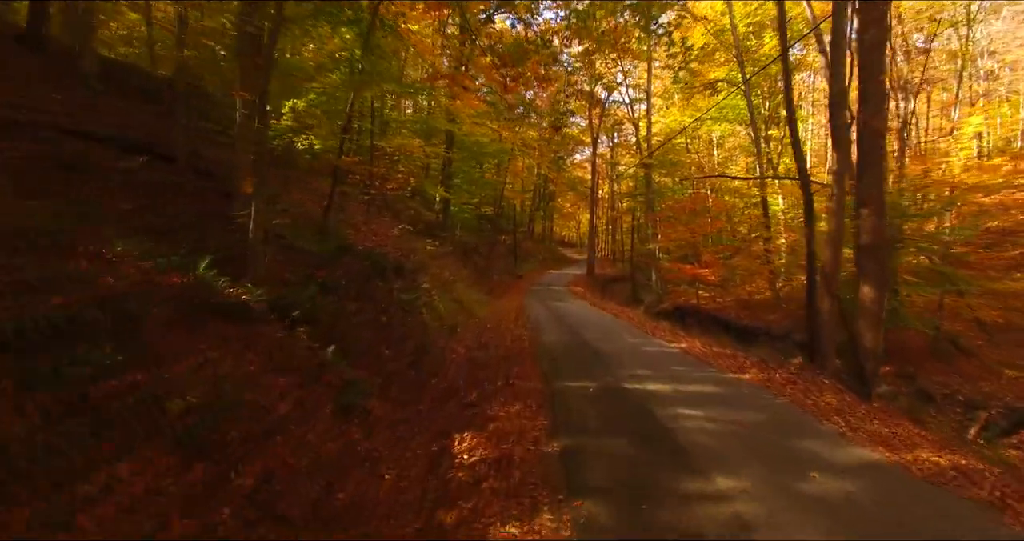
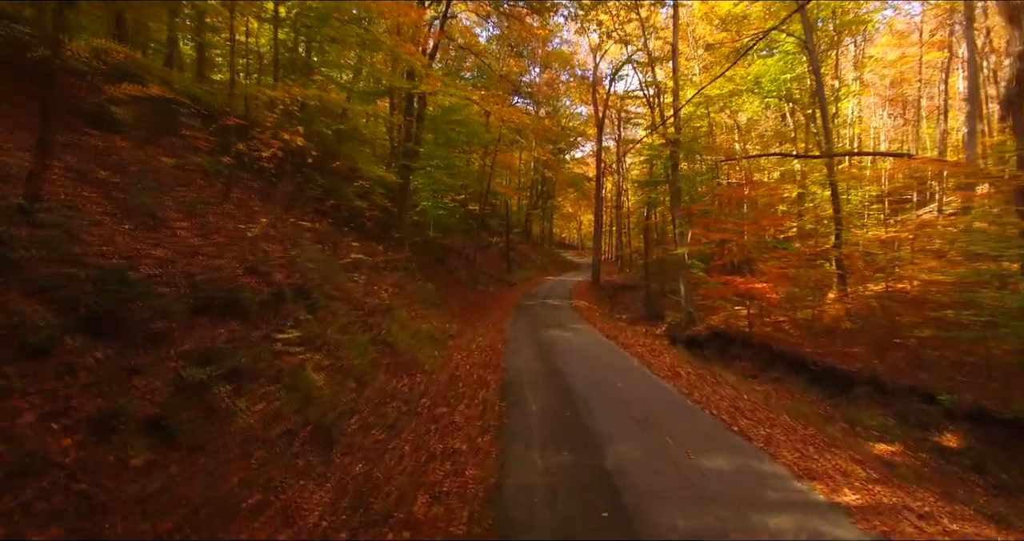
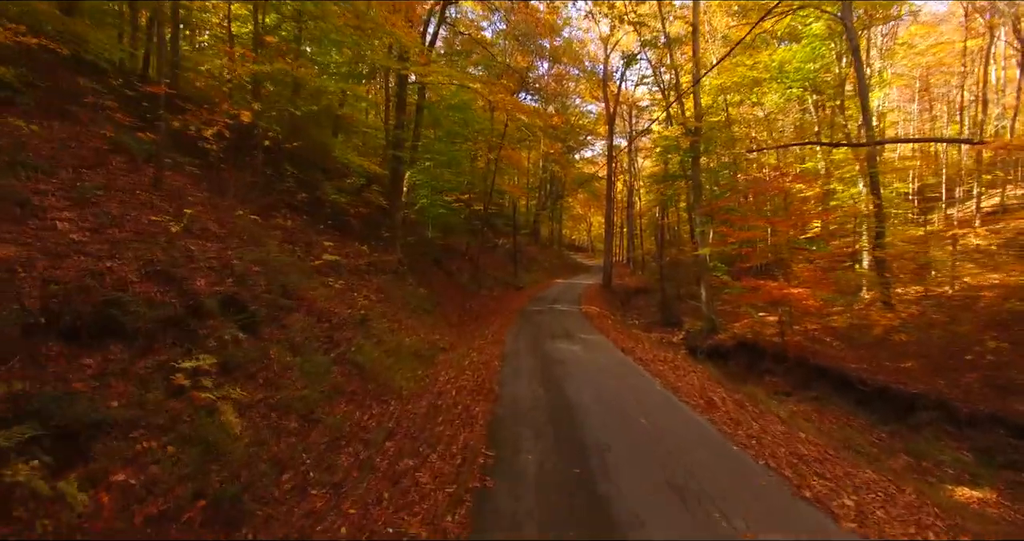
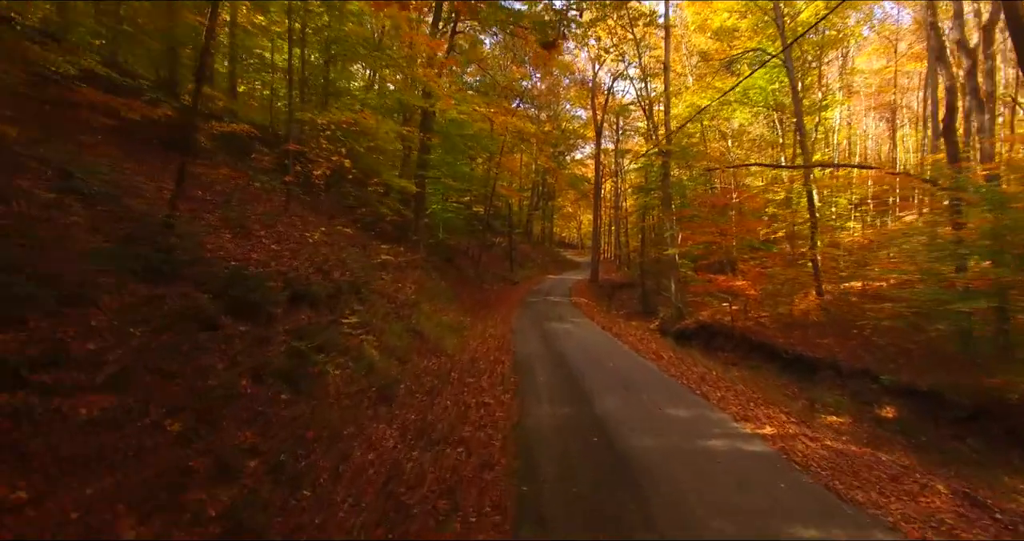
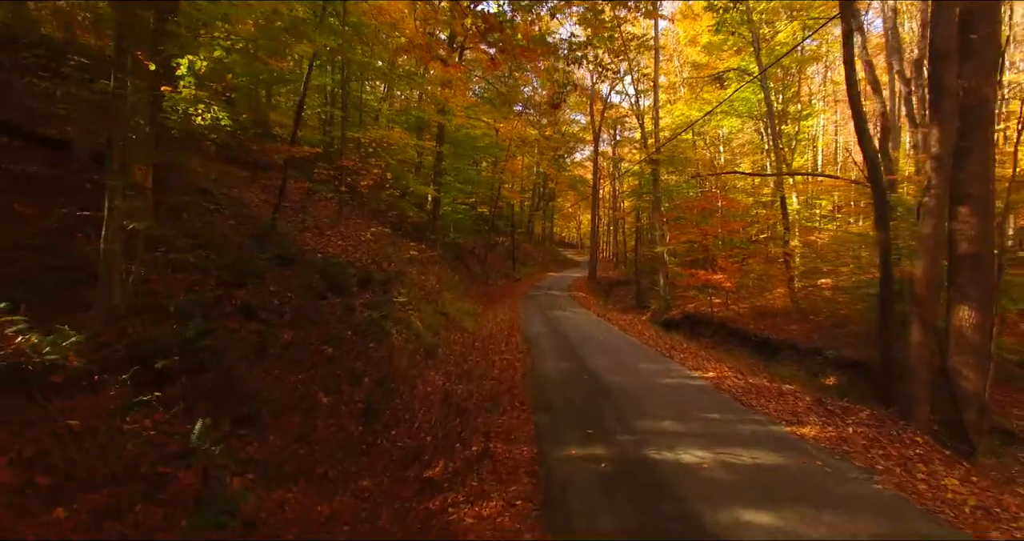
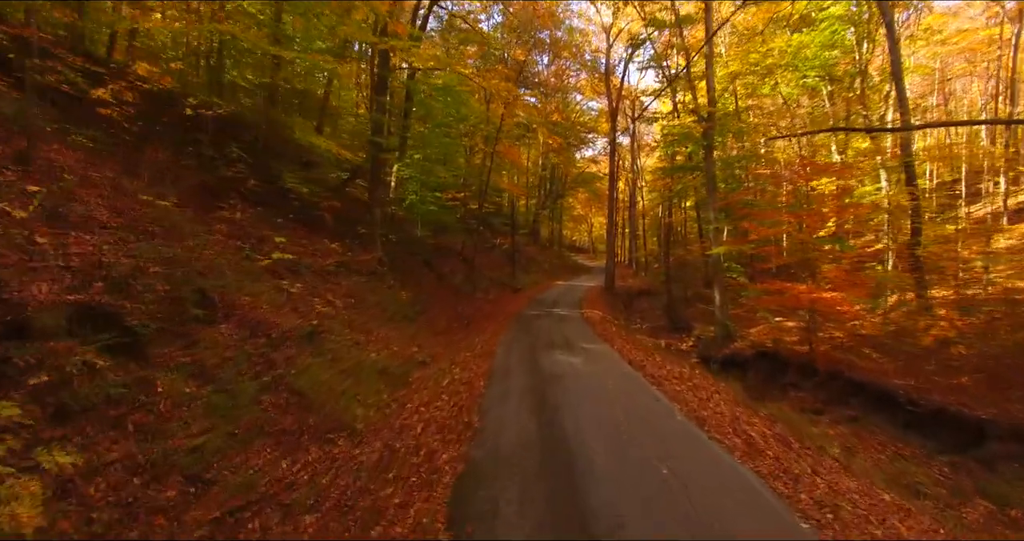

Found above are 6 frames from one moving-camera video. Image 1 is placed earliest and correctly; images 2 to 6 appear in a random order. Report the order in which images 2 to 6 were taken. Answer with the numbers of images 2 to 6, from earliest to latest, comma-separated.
5, 4, 2, 3, 6
